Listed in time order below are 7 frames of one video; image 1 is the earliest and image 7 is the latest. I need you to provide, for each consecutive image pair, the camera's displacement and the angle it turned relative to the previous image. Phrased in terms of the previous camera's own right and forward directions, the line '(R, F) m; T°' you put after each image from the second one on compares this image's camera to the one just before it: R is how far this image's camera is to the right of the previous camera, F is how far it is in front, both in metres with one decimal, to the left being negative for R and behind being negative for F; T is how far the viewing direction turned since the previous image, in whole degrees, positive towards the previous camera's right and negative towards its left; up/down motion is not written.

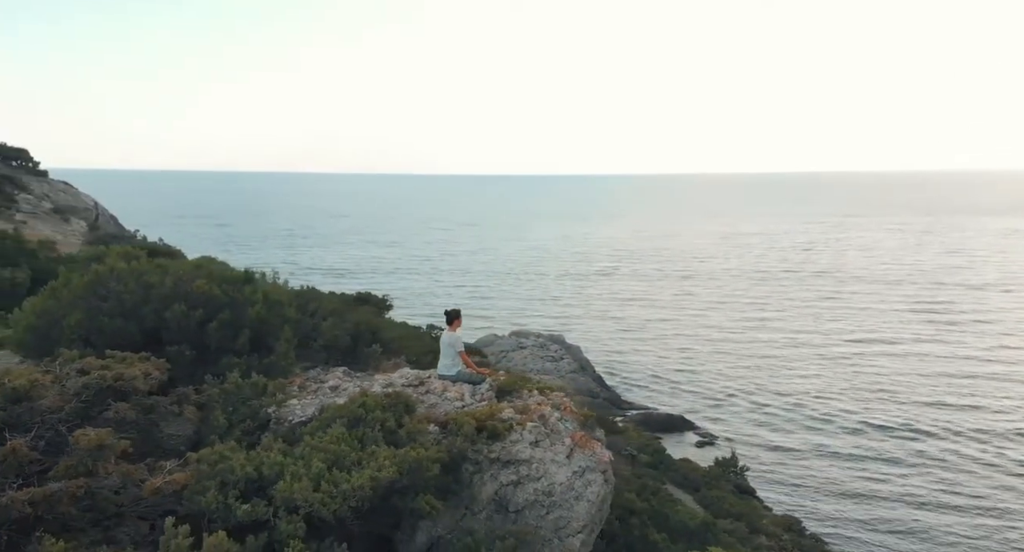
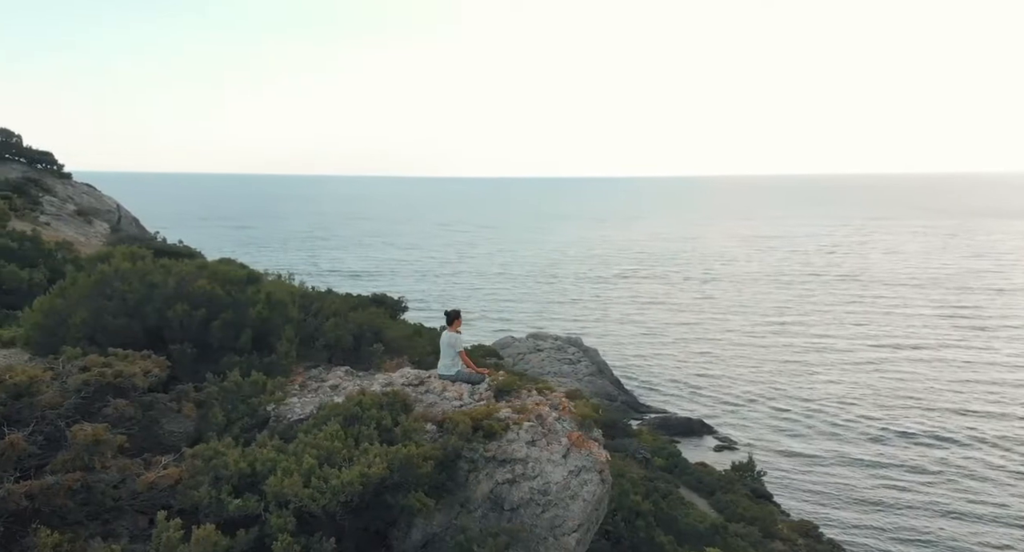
(+0.2, -0.1) m; -1°
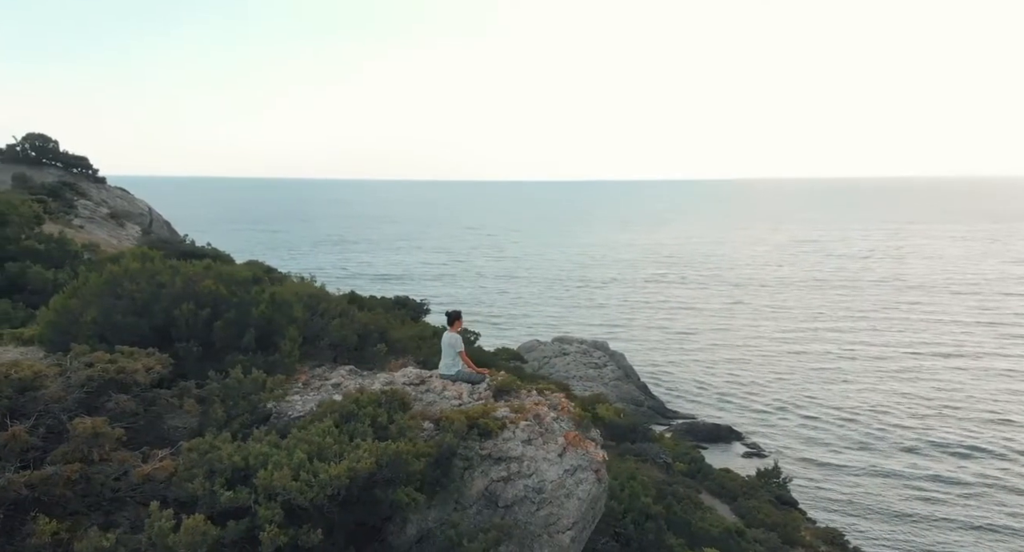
(+0.3, -0.1) m; -2°
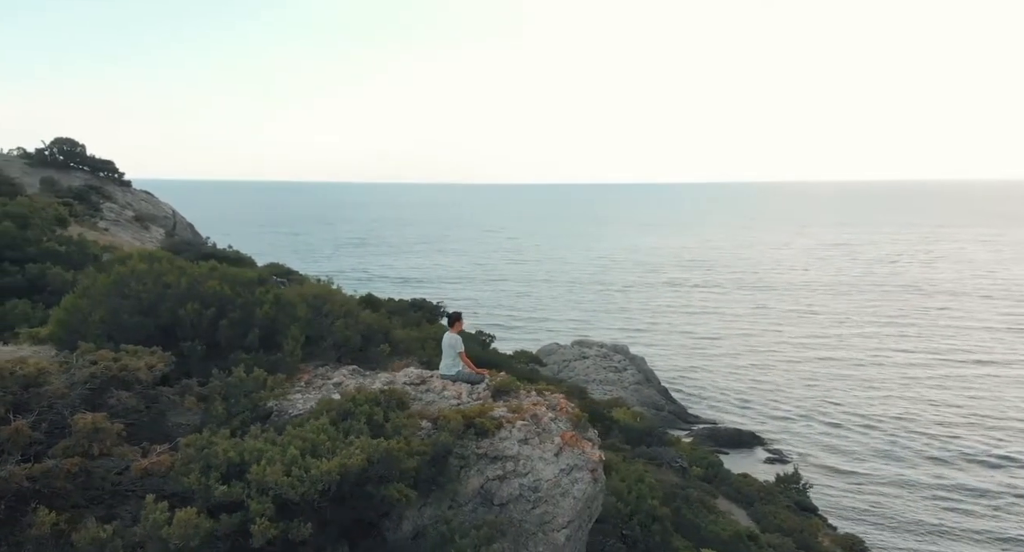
(+0.3, -0.1) m; -1°
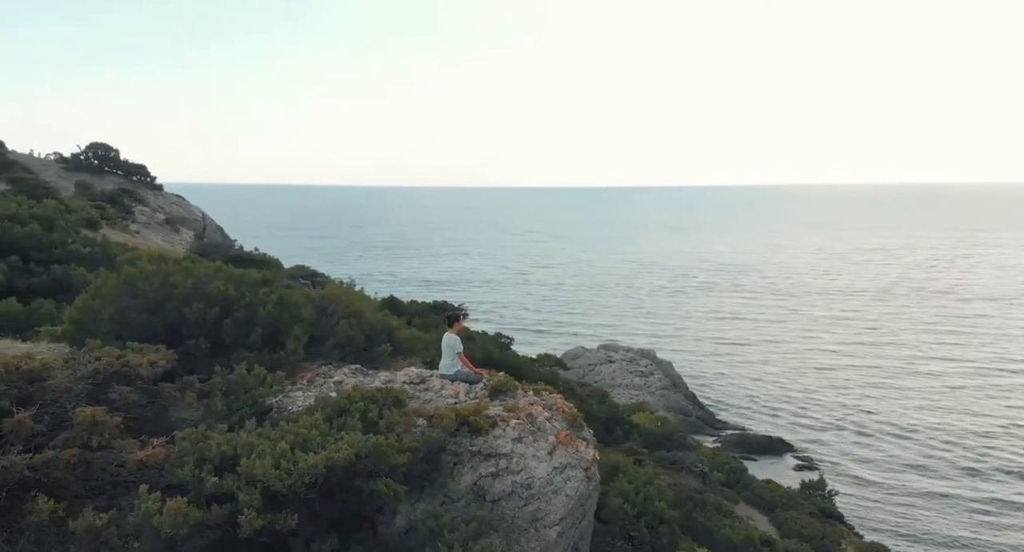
(+0.4, -0.2) m; -2°
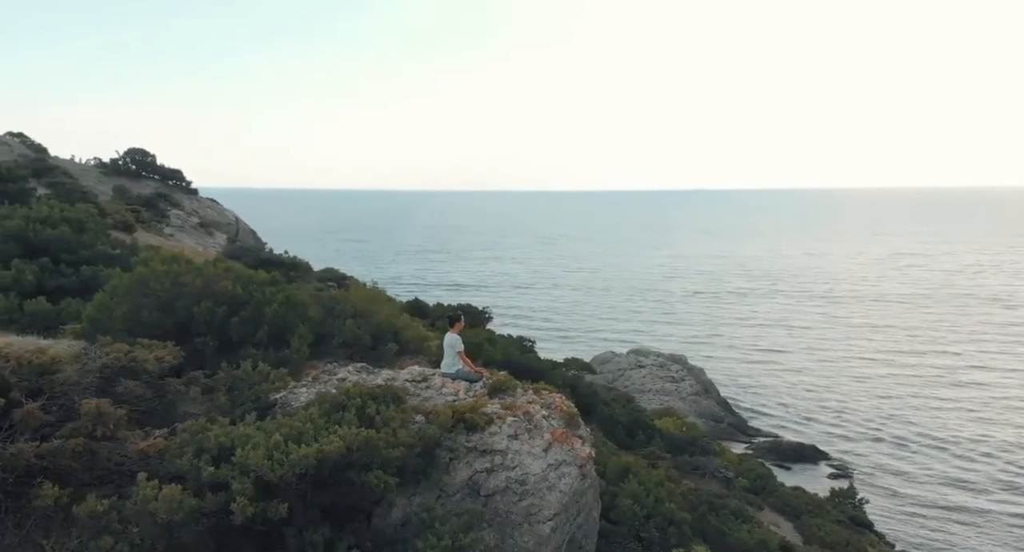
(+0.4, -0.2) m; -2°
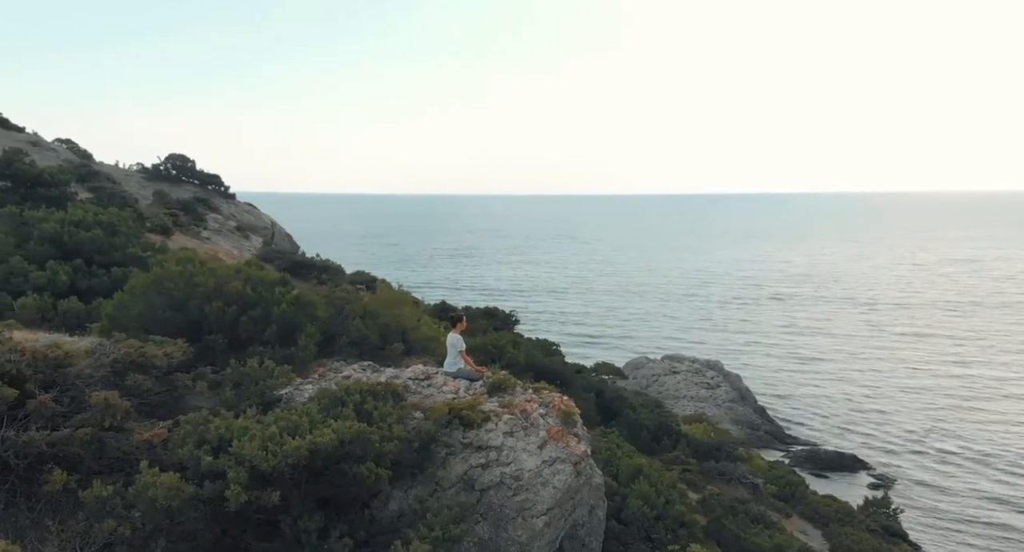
(+0.4, -0.3) m; -2°
